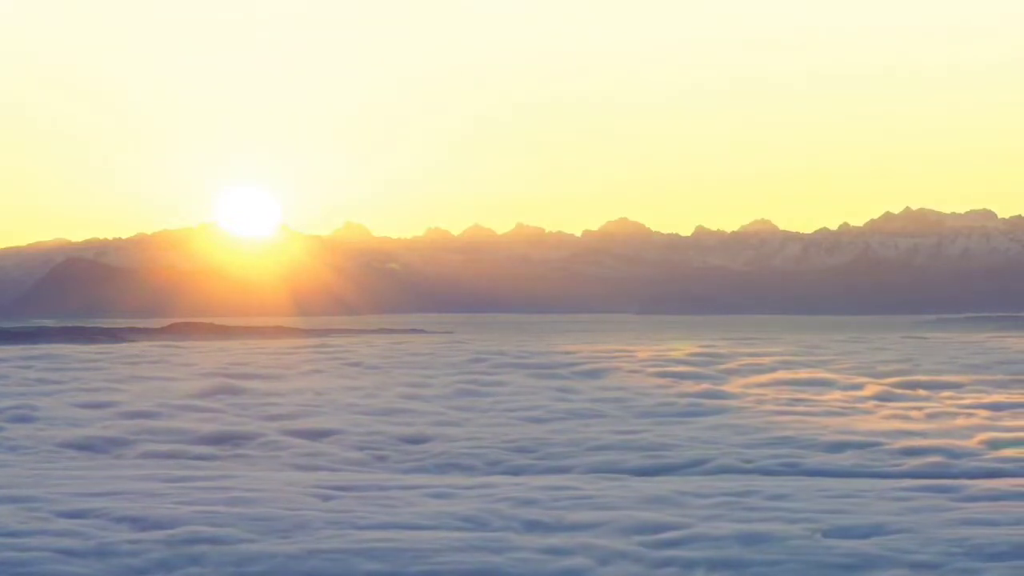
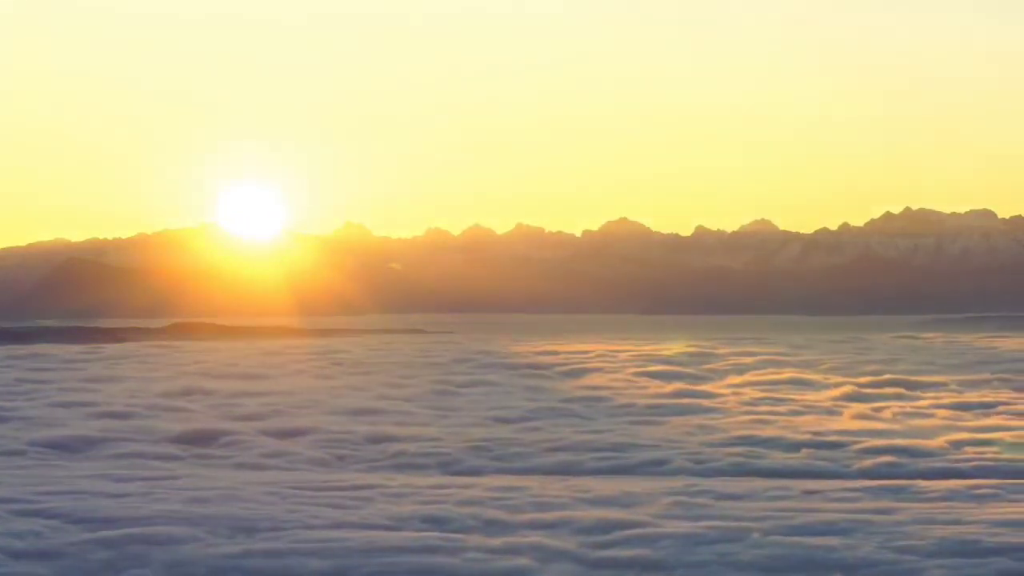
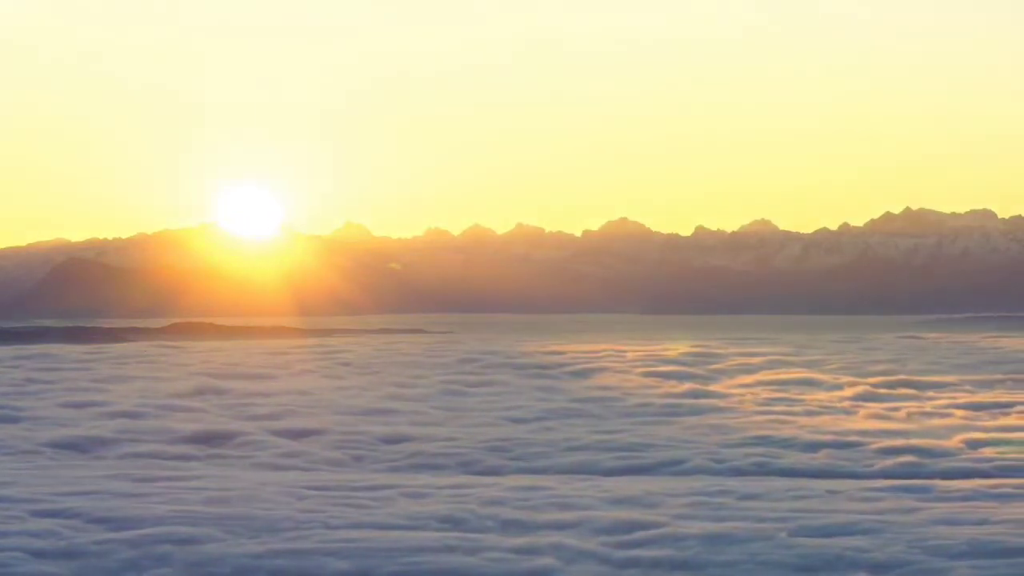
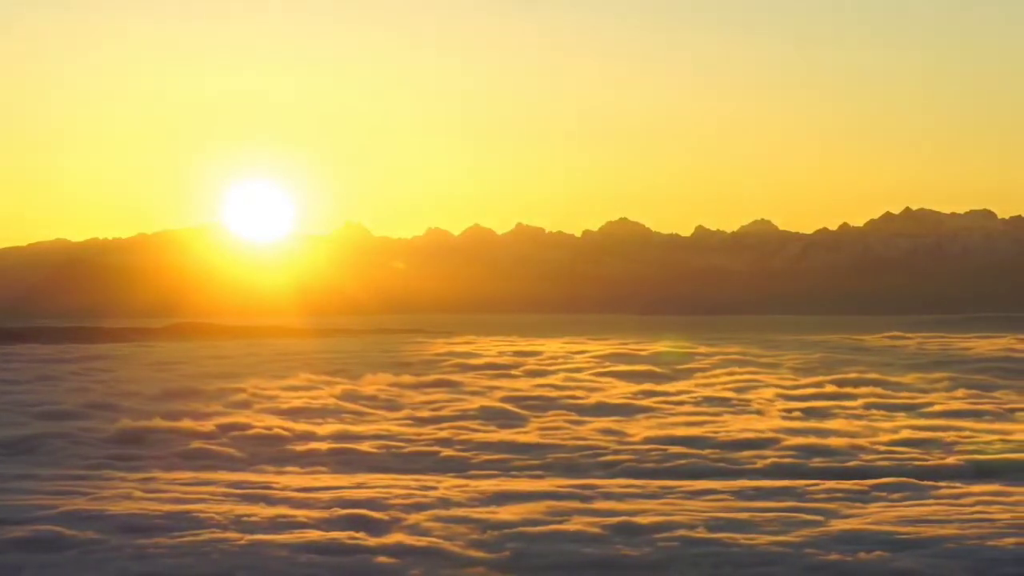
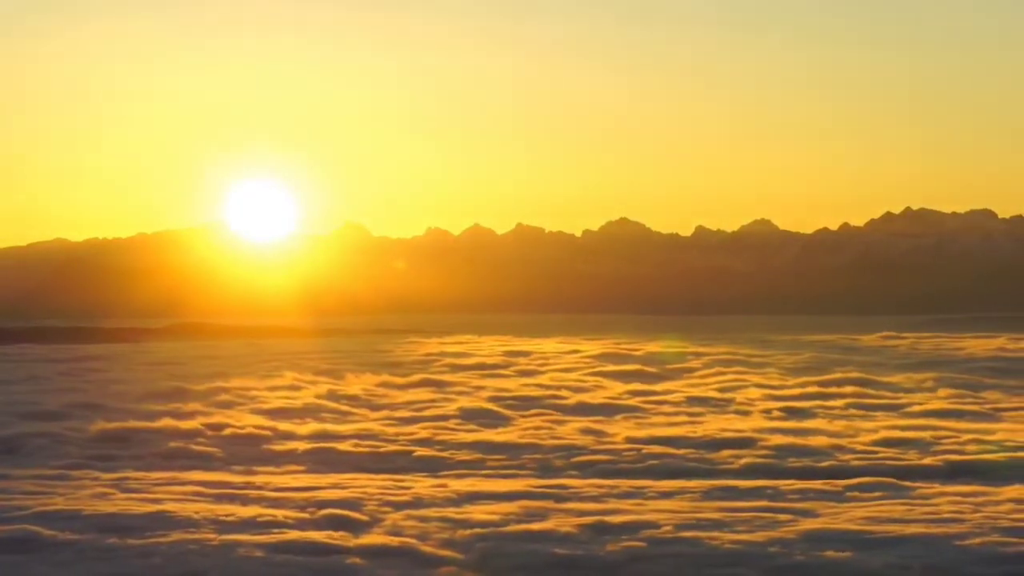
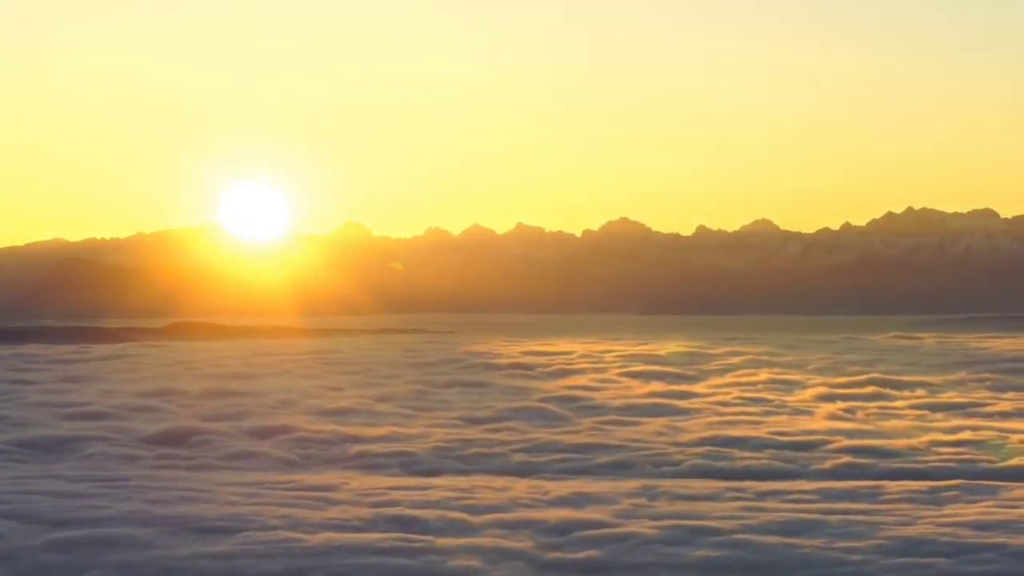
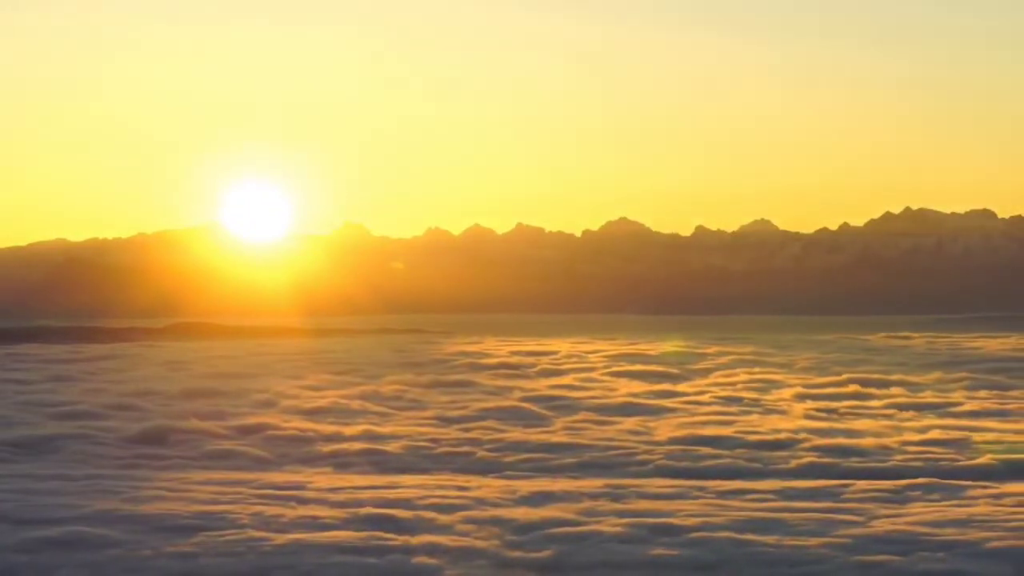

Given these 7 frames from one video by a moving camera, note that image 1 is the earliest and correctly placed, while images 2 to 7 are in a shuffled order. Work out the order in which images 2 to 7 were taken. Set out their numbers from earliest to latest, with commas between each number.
3, 2, 6, 7, 4, 5
